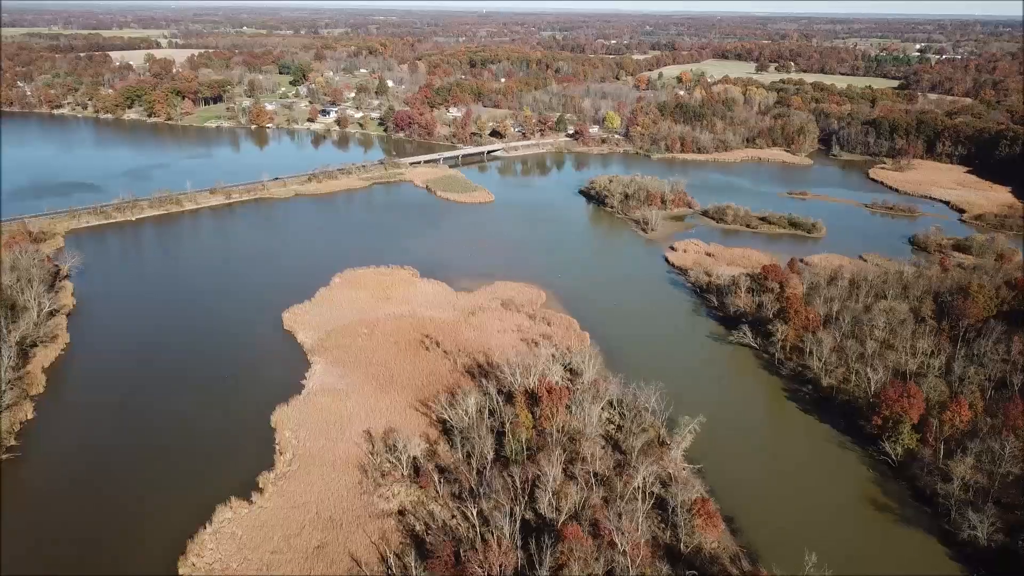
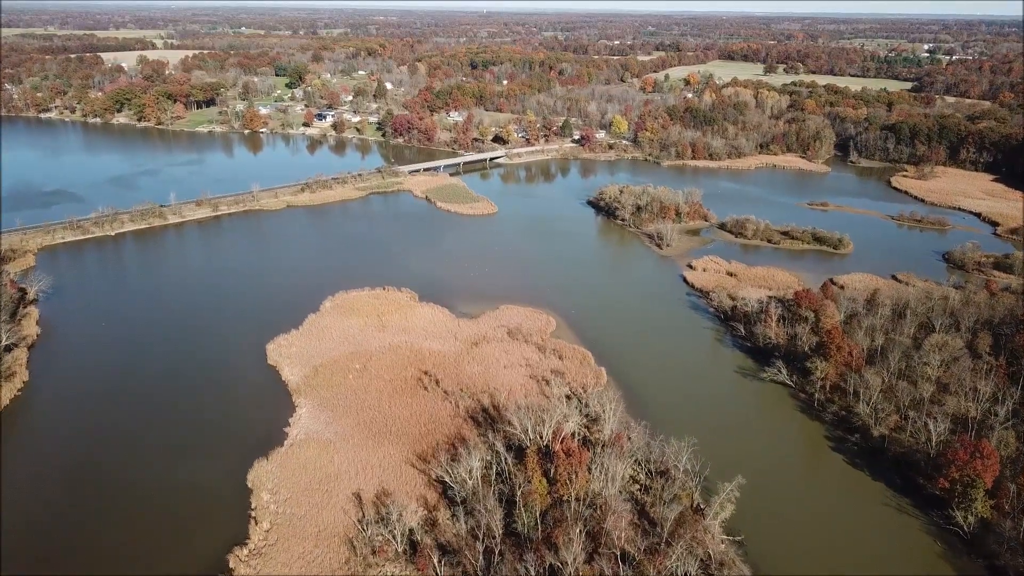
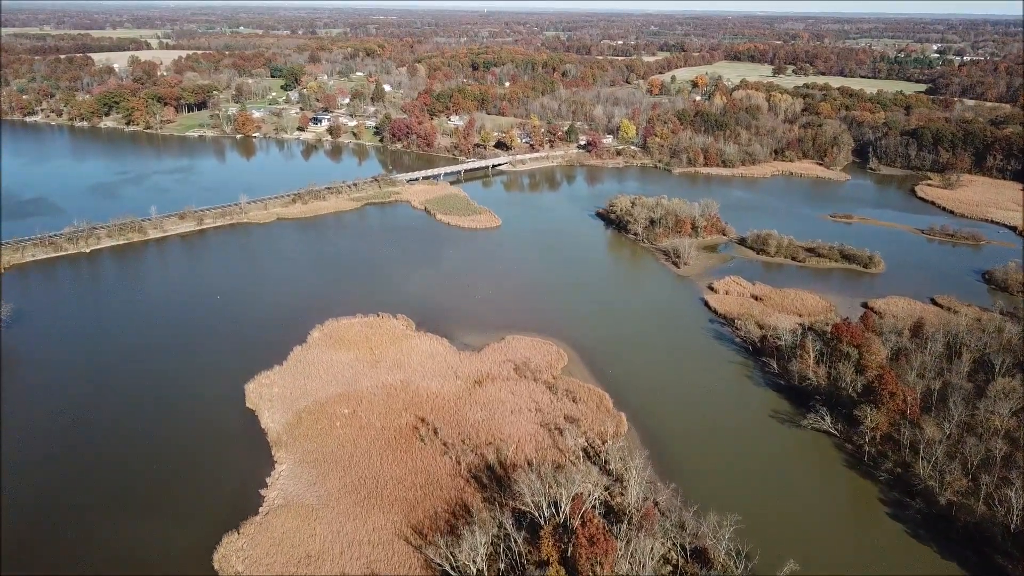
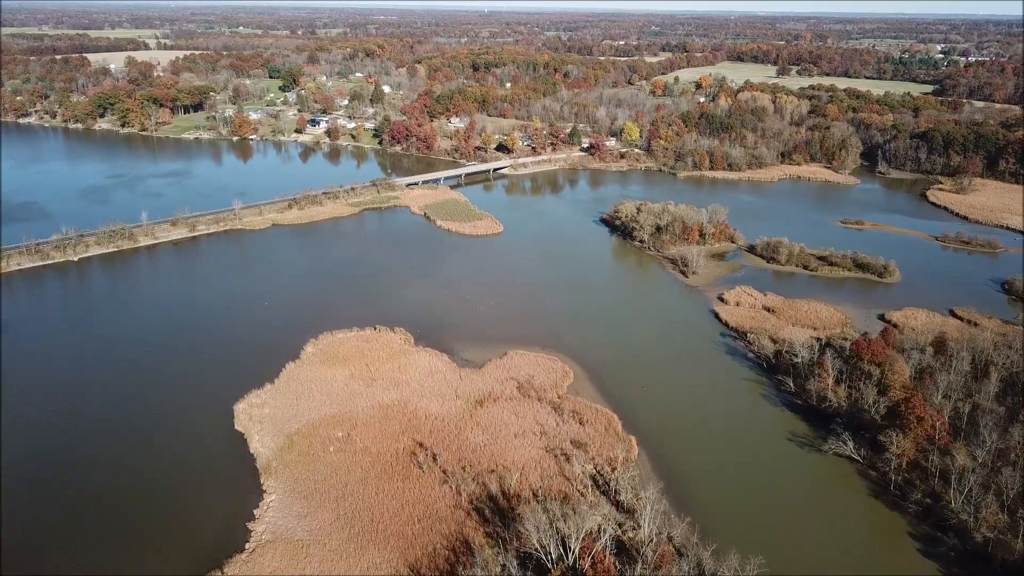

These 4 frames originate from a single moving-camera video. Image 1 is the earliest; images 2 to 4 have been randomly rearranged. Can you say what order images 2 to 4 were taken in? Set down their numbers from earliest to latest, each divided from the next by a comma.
2, 3, 4
